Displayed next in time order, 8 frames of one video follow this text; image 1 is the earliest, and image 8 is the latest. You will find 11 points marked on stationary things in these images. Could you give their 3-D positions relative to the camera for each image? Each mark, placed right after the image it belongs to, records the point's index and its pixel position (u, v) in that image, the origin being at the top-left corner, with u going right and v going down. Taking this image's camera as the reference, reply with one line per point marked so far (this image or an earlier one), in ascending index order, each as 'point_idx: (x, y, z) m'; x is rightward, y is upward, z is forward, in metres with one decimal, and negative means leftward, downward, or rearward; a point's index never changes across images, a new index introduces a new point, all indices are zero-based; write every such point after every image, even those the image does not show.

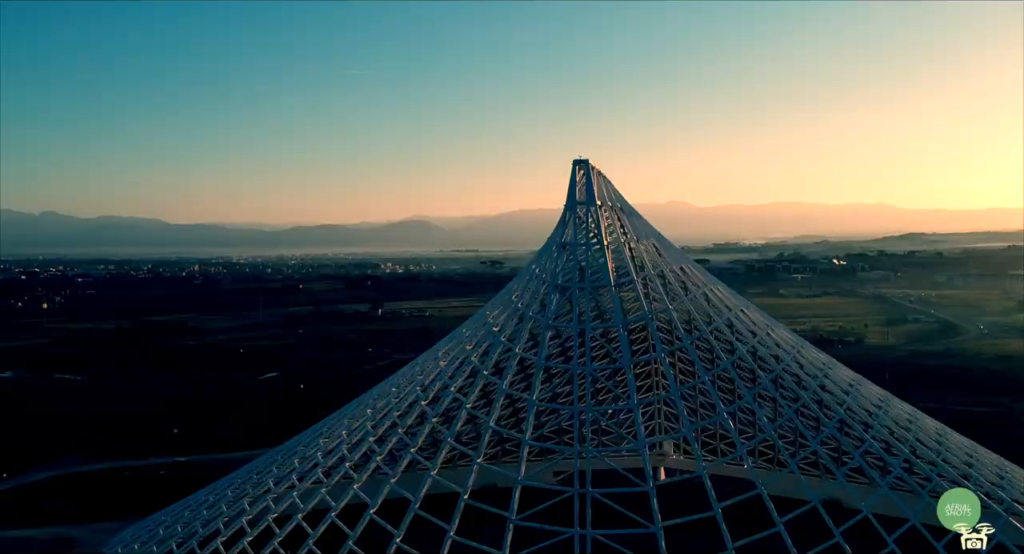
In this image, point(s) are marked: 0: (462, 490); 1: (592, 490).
0: (-1.1, -5.0, +16.9) m
1: (+1.8, -4.7, +16.0) m
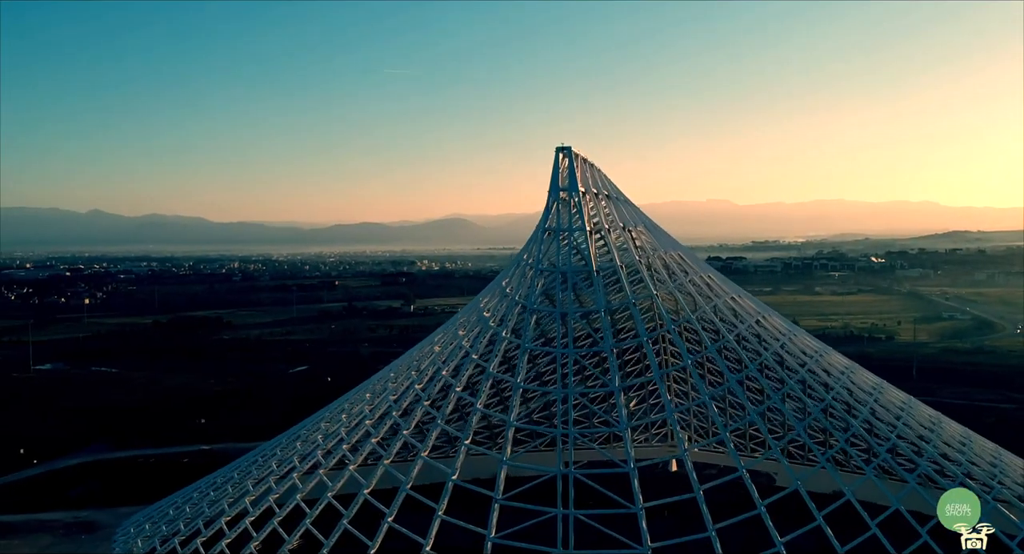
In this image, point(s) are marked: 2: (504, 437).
0: (-1.5, -4.7, +17.3) m
1: (+1.4, -4.4, +16.3) m
2: (-0.2, -3.8, +17.3) m
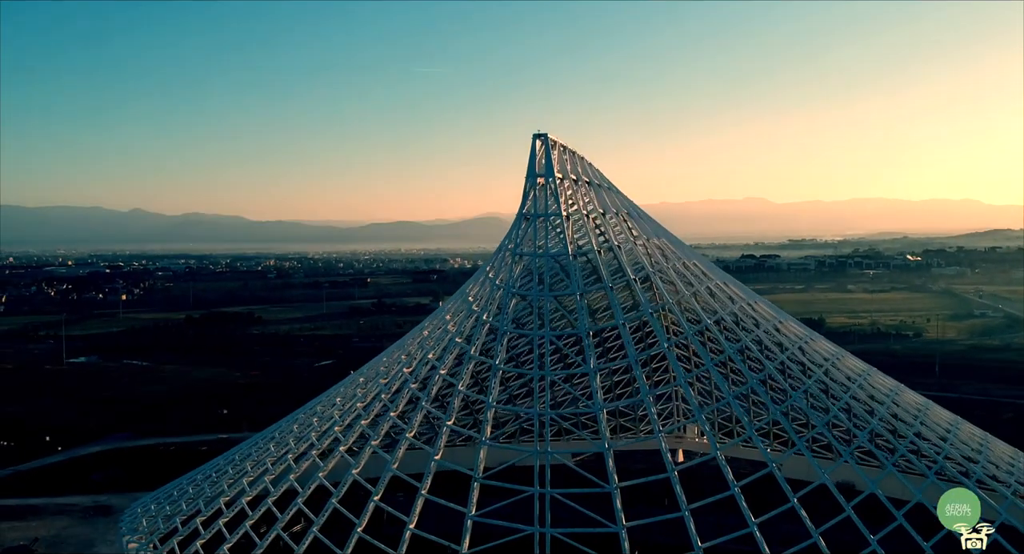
0: (-1.9, -4.3, +17.6) m
1: (+0.9, -4.0, +16.6) m
2: (-0.7, -3.4, +17.6) m
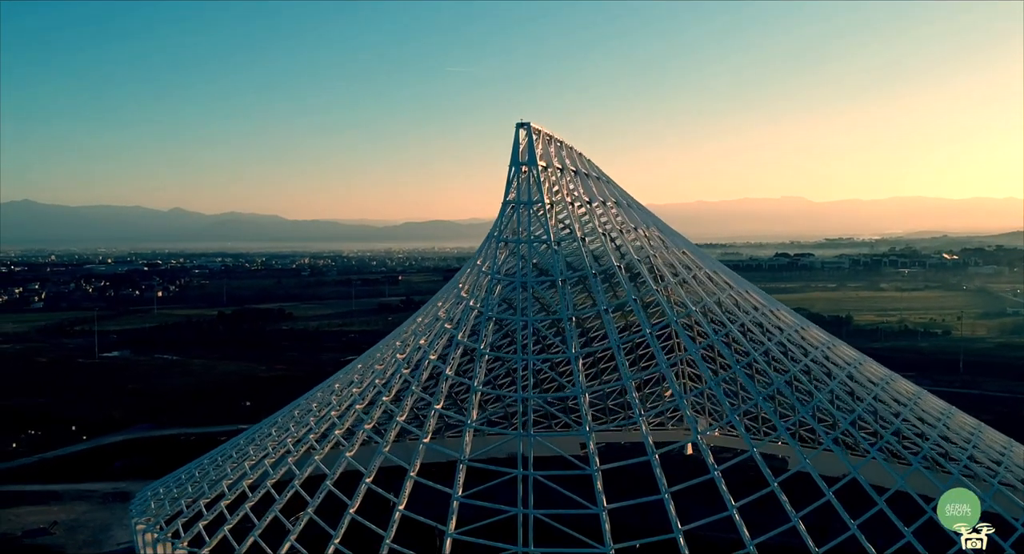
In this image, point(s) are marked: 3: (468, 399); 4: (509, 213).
0: (-2.3, -3.9, +18.0) m
1: (+0.5, -3.7, +16.9) m
2: (-1.0, -3.1, +18.0) m
3: (-1.1, -3.0, +17.8) m
4: (-0.1, +1.7, +18.8) m
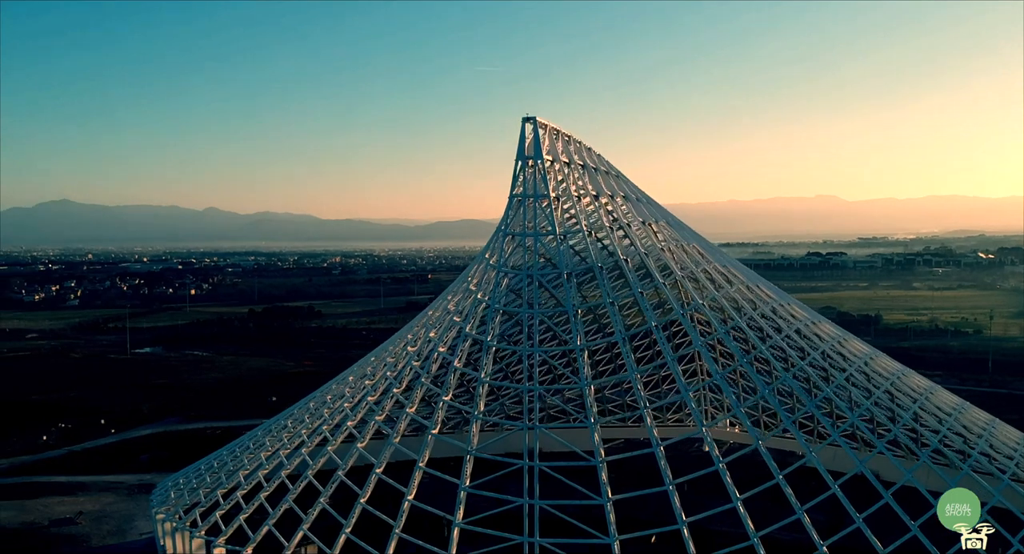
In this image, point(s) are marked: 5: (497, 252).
0: (-2.1, -3.8, +18.3) m
1: (+0.6, -3.5, +17.1) m
2: (-0.9, -2.9, +18.2) m
3: (-0.9, -2.8, +18.0) m
4: (+0.1, +1.9, +19.0) m
5: (-0.4, +0.7, +19.0) m
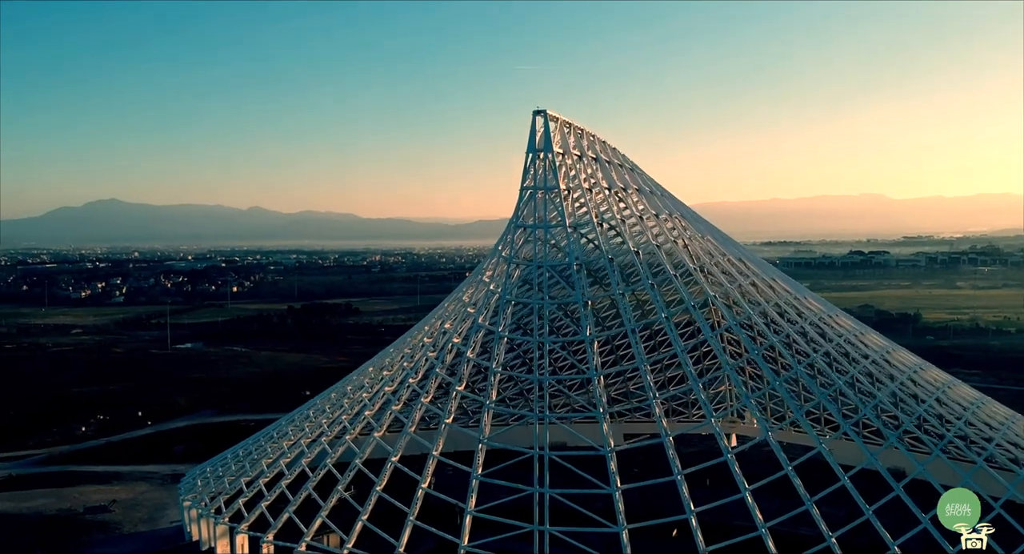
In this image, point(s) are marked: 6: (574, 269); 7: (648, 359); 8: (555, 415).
0: (-1.8, -3.6, +18.6) m
1: (+0.9, -3.3, +17.3) m
2: (-0.6, -2.7, +18.5) m
3: (-0.6, -2.6, +18.3) m
4: (+0.5, +2.1, +19.2) m
5: (-0.1, +0.9, +19.2) m
6: (+1.5, +0.2, +17.7) m
7: (+3.3, -2.0, +17.5) m
8: (+1.0, -3.3, +17.1) m
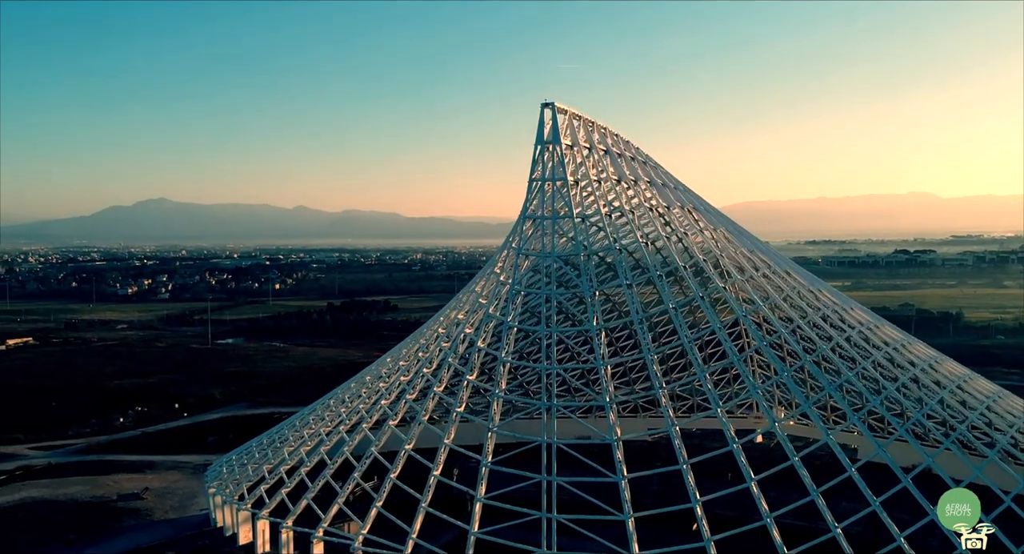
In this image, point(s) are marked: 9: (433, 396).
0: (-1.6, -3.3, +19.0) m
1: (+1.1, -3.1, +17.5) m
2: (-0.3, -2.5, +18.8) m
3: (-0.4, -2.4, +18.6) m
4: (+0.7, +2.3, +19.4) m
5: (+0.2, +1.1, +19.5) m
6: (+1.8, +0.4, +17.9) m
7: (+3.5, -1.8, +17.7) m
8: (+1.2, -3.1, +17.3) m
9: (-2.2, -3.3, +20.0) m
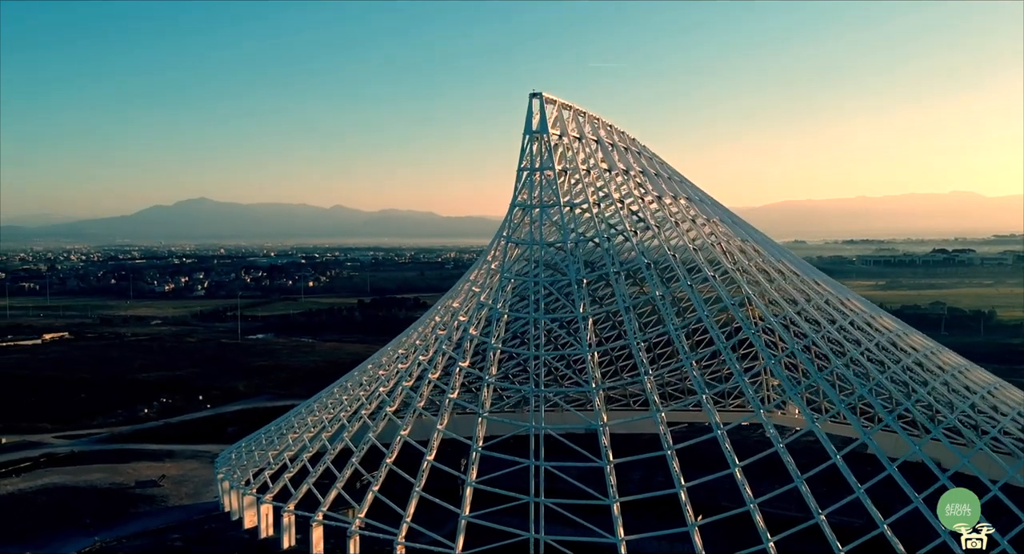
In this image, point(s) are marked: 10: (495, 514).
0: (-1.8, -3.0, +19.3) m
1: (+0.8, -2.8, +17.7) m
2: (-0.6, -2.2, +19.0) m
3: (-0.6, -2.1, +18.9) m
4: (+0.5, +2.6, +19.6) m
5: (0.0, +1.4, +19.7) m
6: (+1.5, +0.7, +18.1) m
7: (+3.3, -1.5, +17.8) m
8: (+0.9, -2.8, +17.6) m
9: (-2.4, -3.0, +20.3) m
10: (-0.4, -6.0, +18.4) m
